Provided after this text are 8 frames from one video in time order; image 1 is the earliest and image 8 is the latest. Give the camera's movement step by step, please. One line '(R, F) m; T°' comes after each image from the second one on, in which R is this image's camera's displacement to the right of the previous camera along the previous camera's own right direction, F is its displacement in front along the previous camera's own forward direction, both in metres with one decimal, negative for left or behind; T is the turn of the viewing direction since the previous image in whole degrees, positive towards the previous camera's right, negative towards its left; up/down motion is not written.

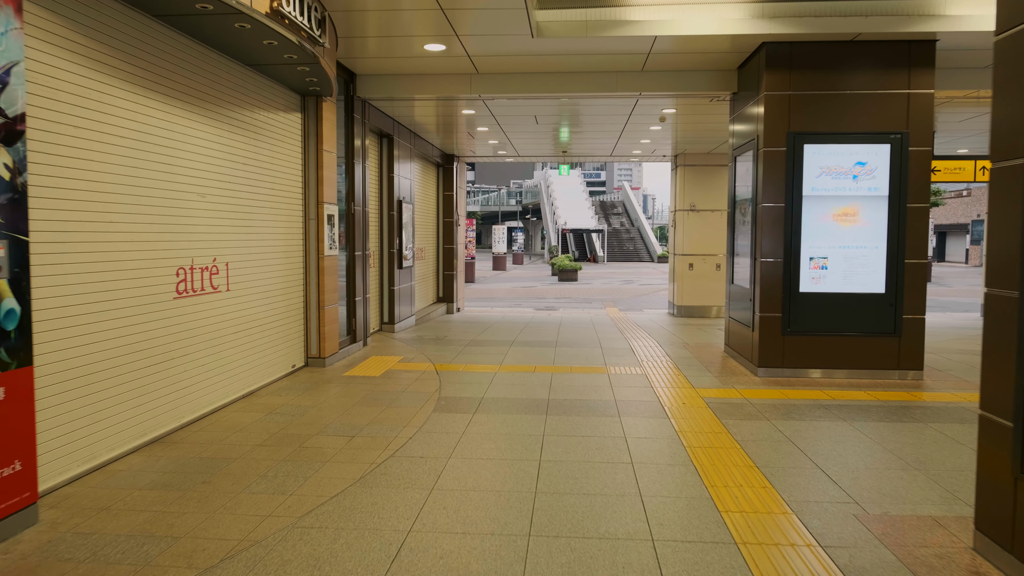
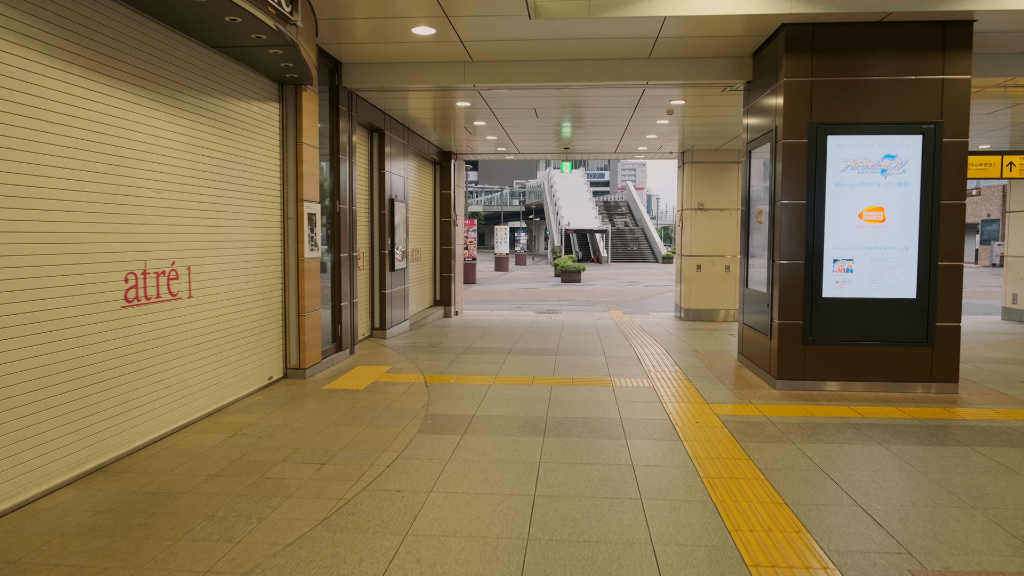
(+0.1, +0.6) m; 0°
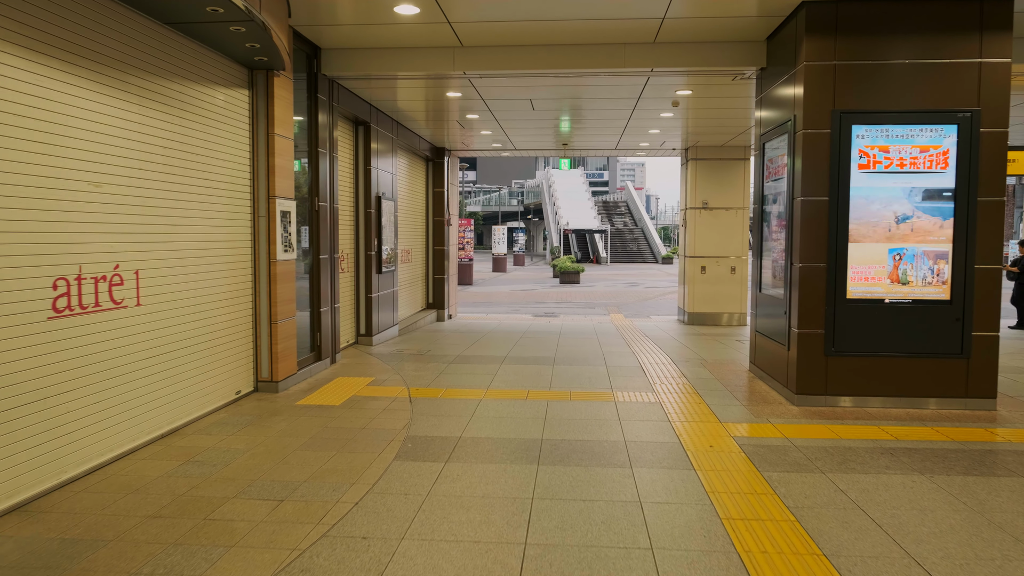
(+0.1, +0.6) m; 0°
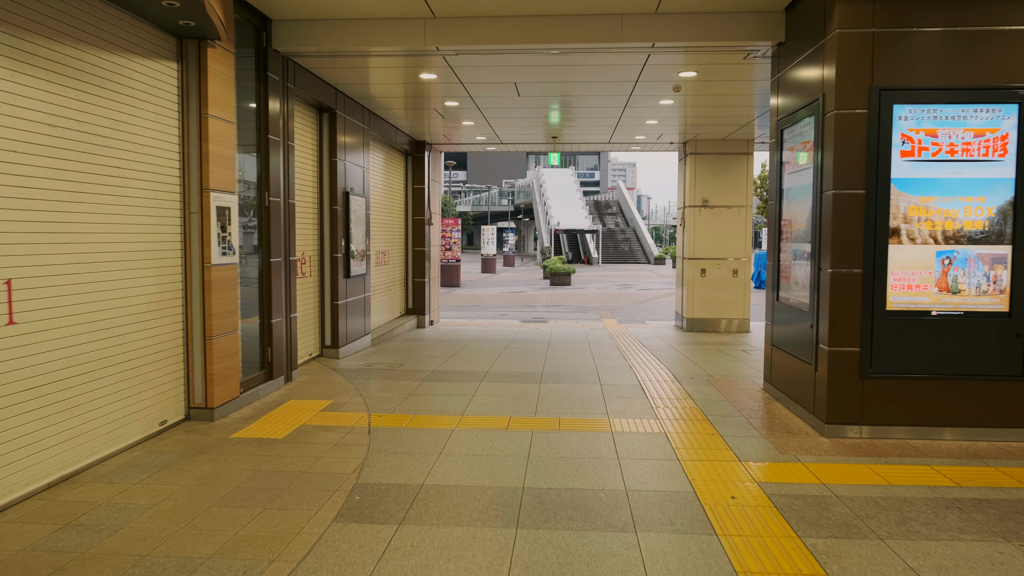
(+0.1, +1.0) m; +1°
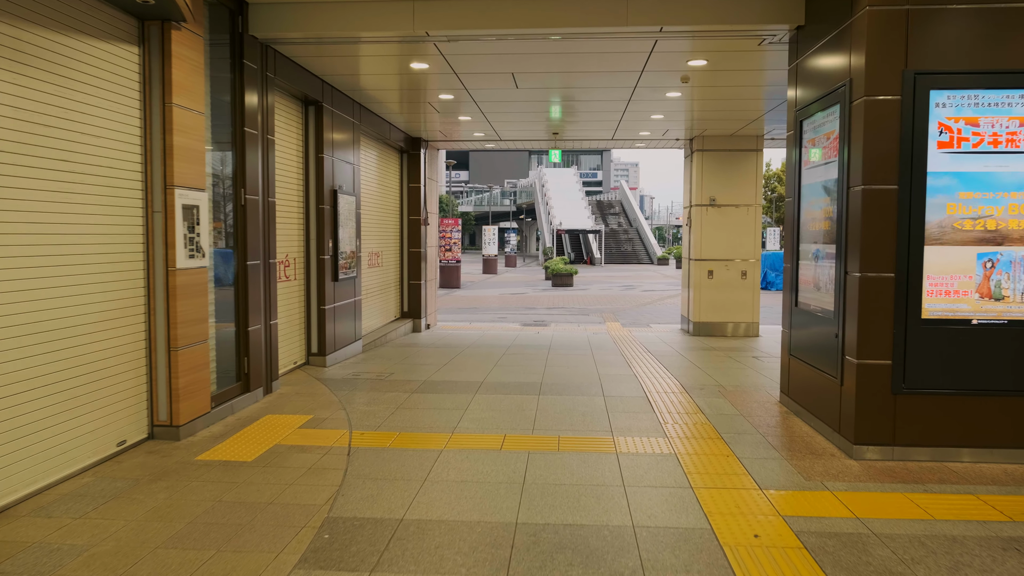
(+0.1, +0.5) m; 0°
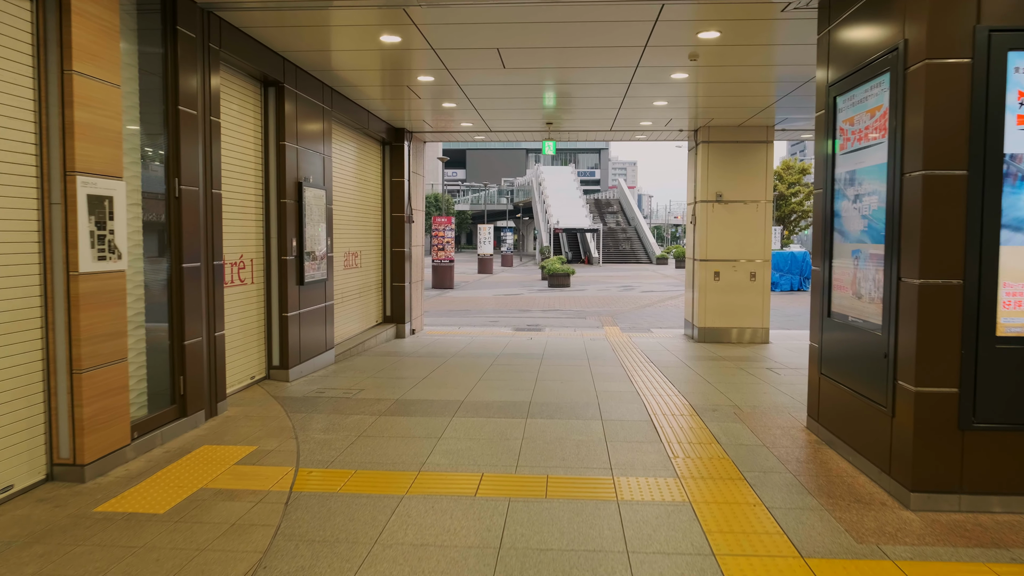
(+0.1, +0.9) m; 0°
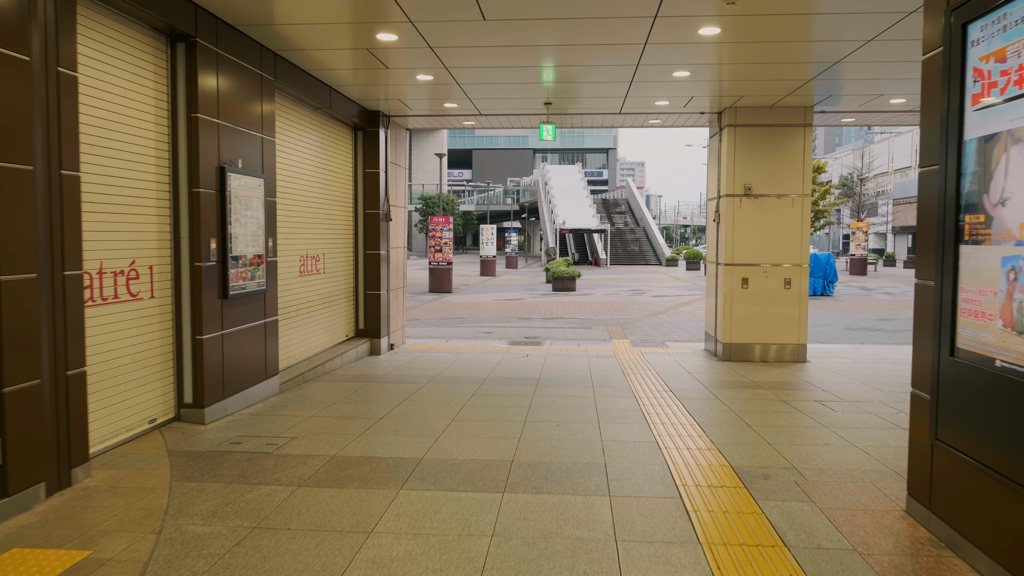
(+0.2, +1.6) m; -1°
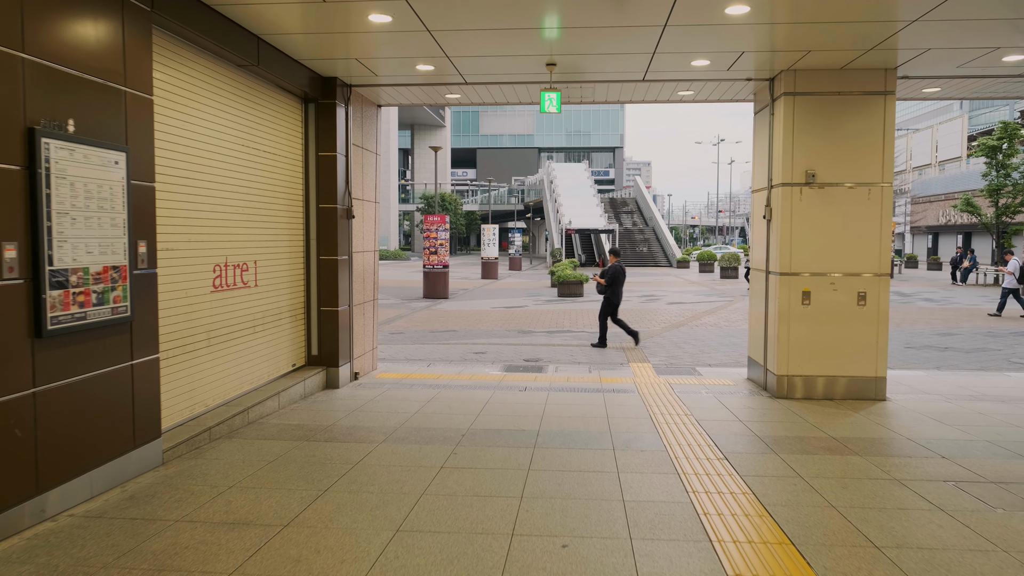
(+0.1, +2.1) m; 0°
